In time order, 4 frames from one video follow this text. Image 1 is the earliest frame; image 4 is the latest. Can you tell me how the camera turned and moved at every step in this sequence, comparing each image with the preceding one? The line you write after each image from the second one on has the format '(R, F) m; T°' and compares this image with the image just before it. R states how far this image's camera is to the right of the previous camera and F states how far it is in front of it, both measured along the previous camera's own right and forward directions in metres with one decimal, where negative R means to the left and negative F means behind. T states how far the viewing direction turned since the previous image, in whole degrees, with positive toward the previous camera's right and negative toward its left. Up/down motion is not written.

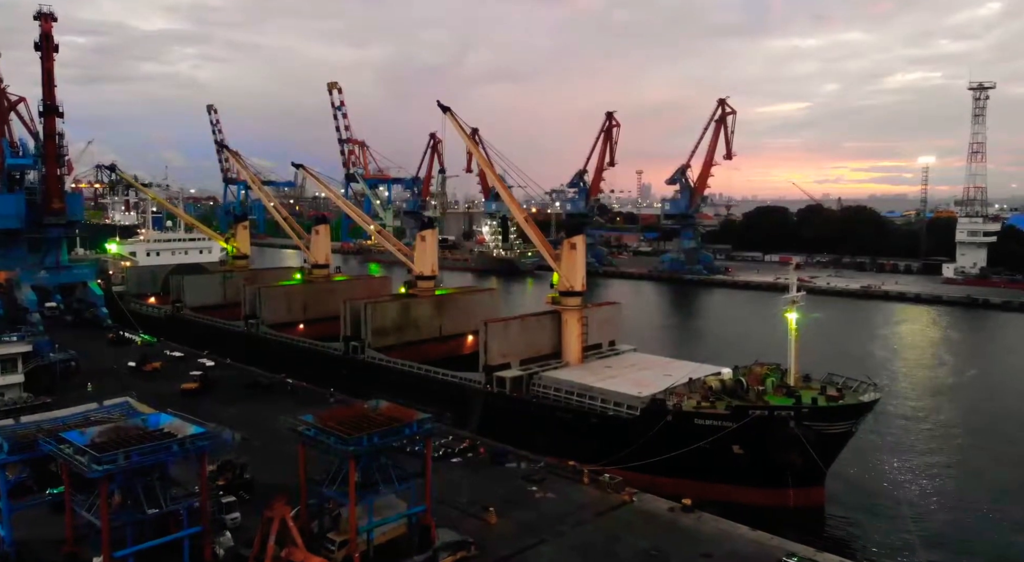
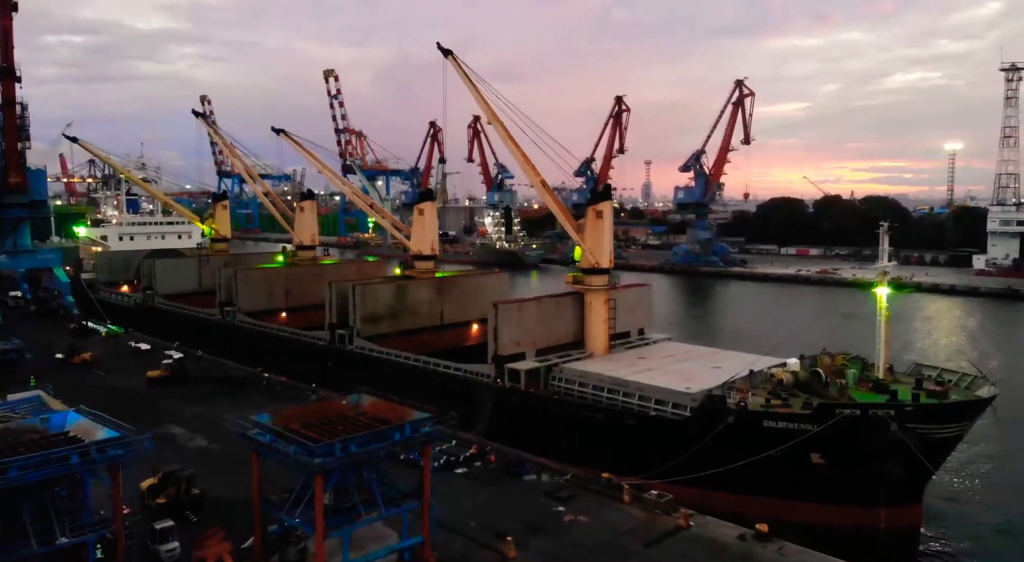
(-0.2, +2.7) m; 0°
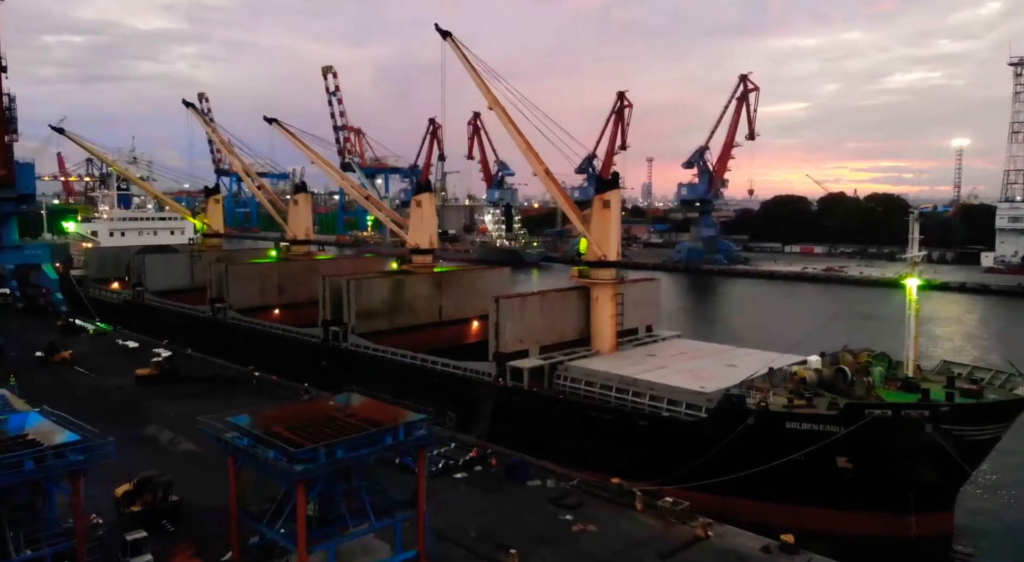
(0.0, +0.7) m; 0°
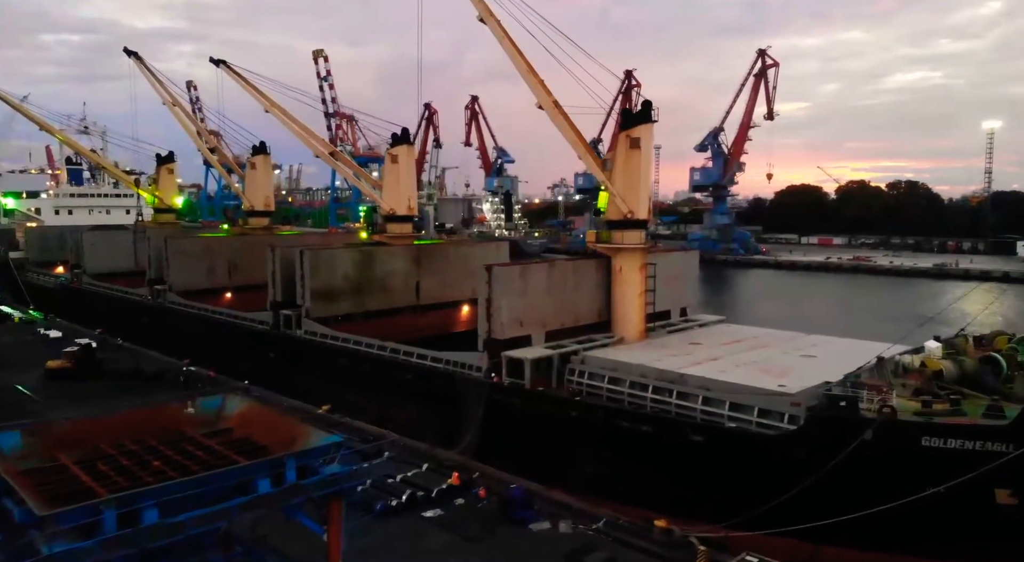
(0.0, +3.2) m; 0°
